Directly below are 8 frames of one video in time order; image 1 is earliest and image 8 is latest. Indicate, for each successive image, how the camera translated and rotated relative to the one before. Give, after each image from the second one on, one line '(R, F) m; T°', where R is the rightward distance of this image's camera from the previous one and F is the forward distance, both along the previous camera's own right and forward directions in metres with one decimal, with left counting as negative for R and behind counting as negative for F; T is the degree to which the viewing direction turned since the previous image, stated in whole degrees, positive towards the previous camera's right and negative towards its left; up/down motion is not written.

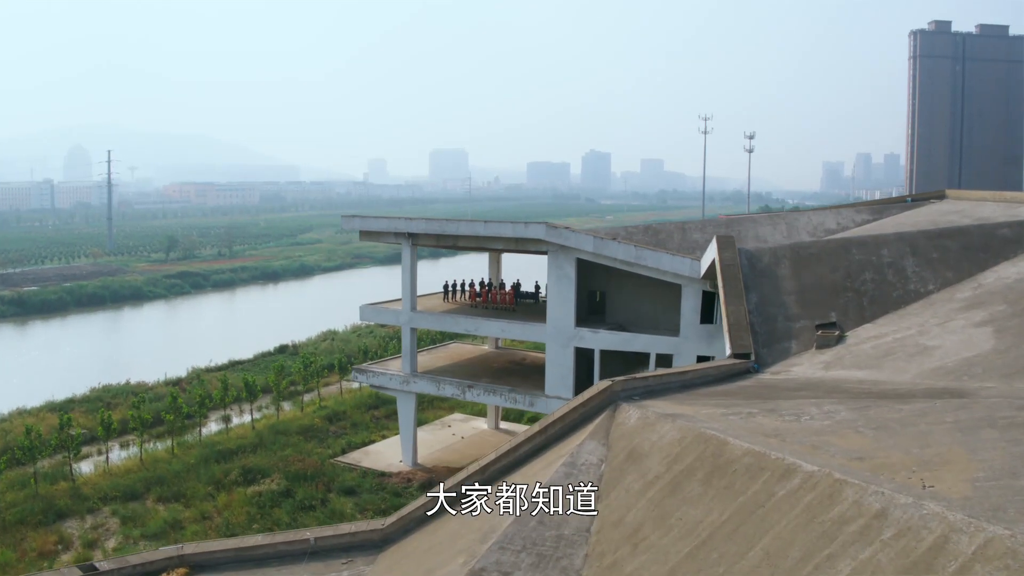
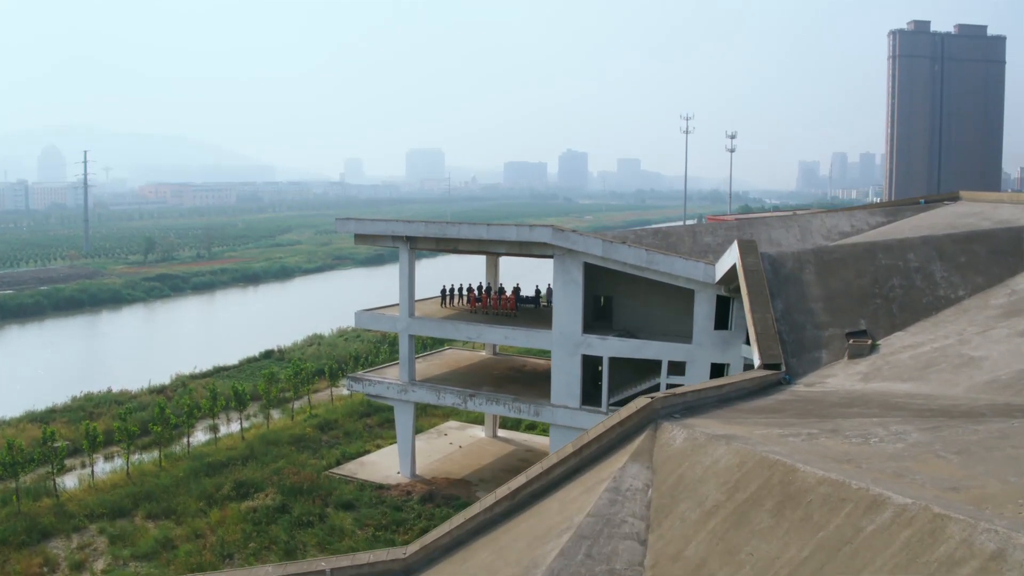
(-0.6, +0.7) m; +2°
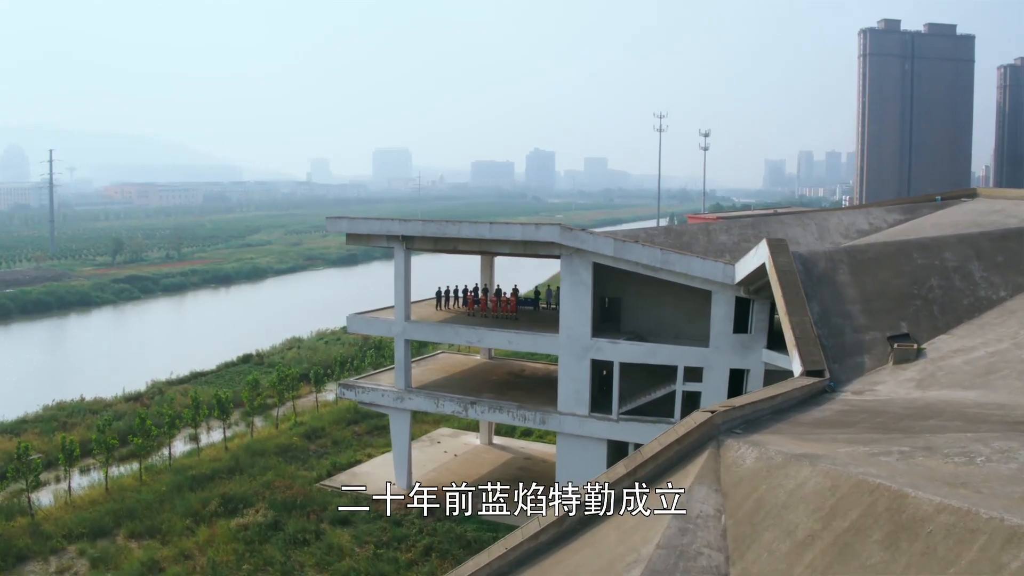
(-0.8, +0.9) m; +2°
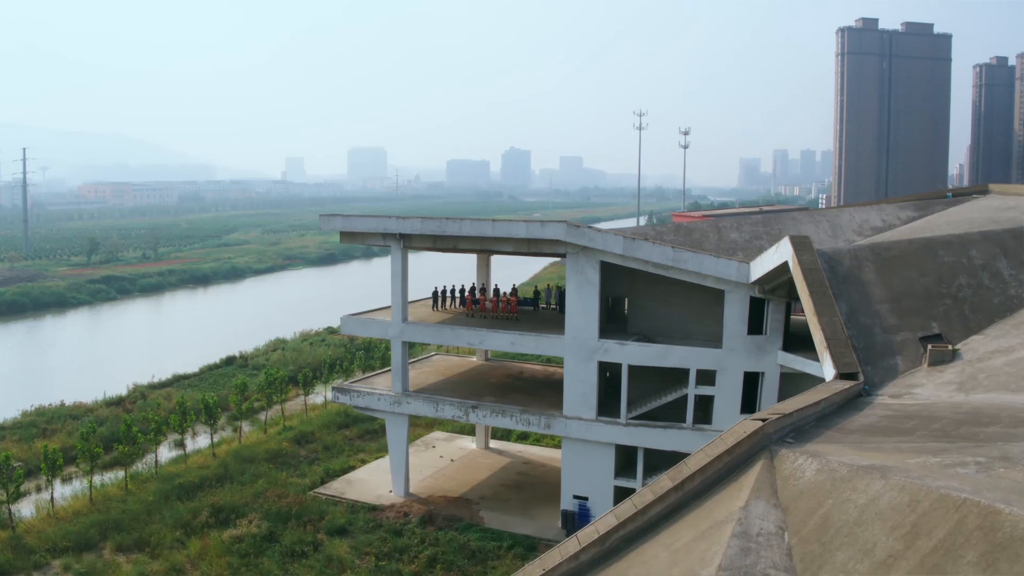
(-0.6, +0.6) m; +2°
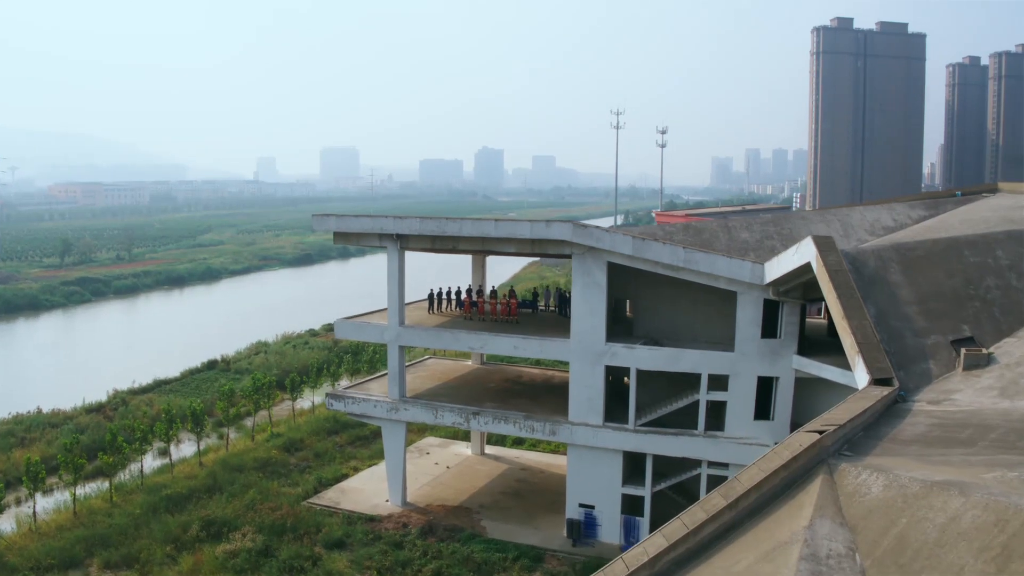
(-0.6, +0.6) m; +2°
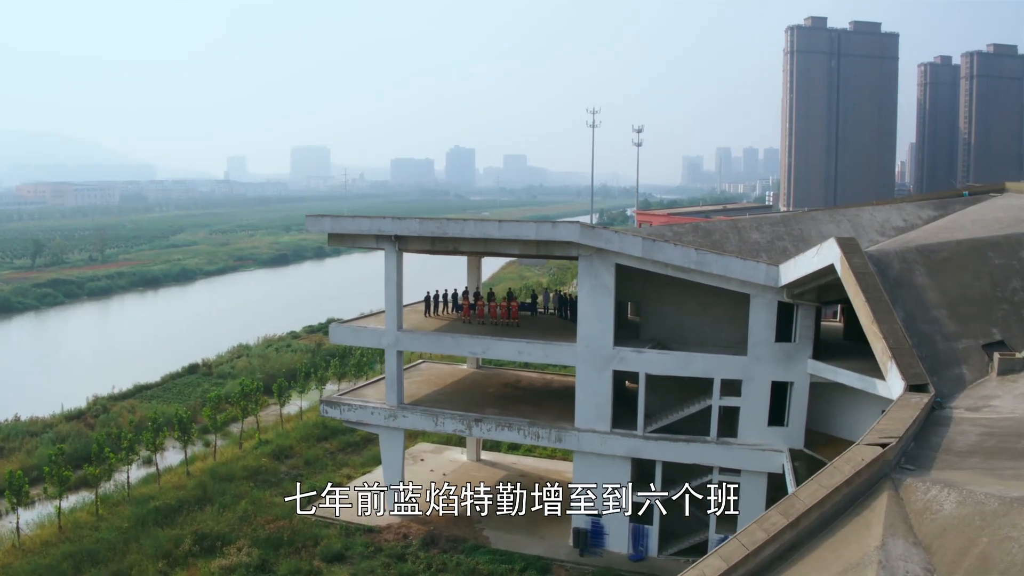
(-0.6, +0.5) m; +2°
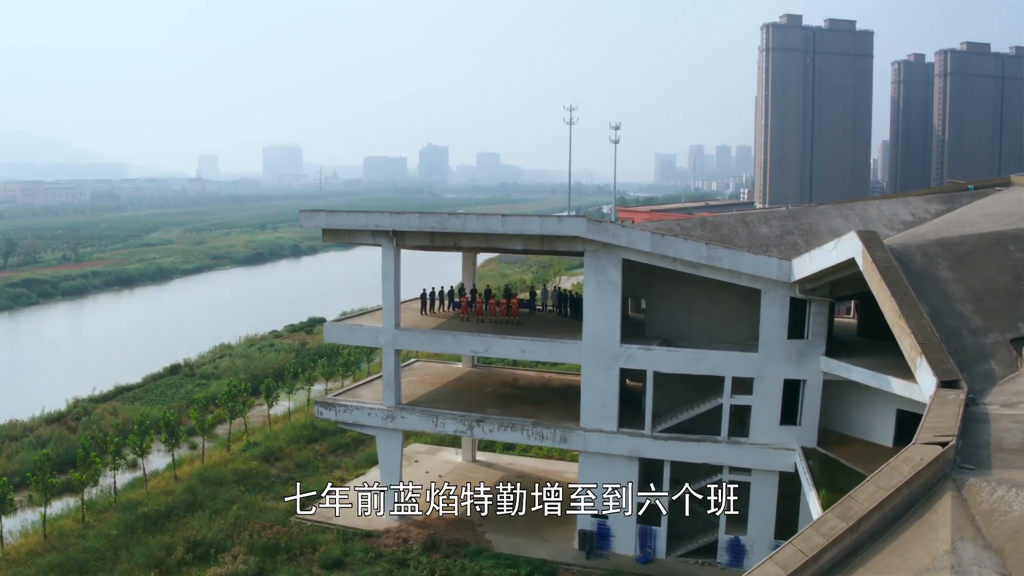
(-0.6, +0.4) m; +2°
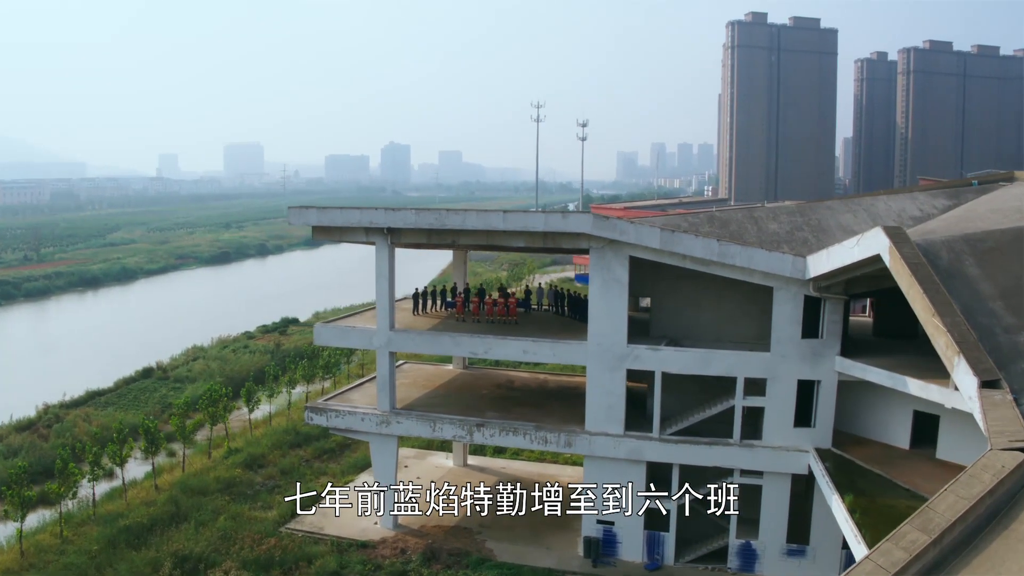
(-0.7, +0.6) m; +2°
